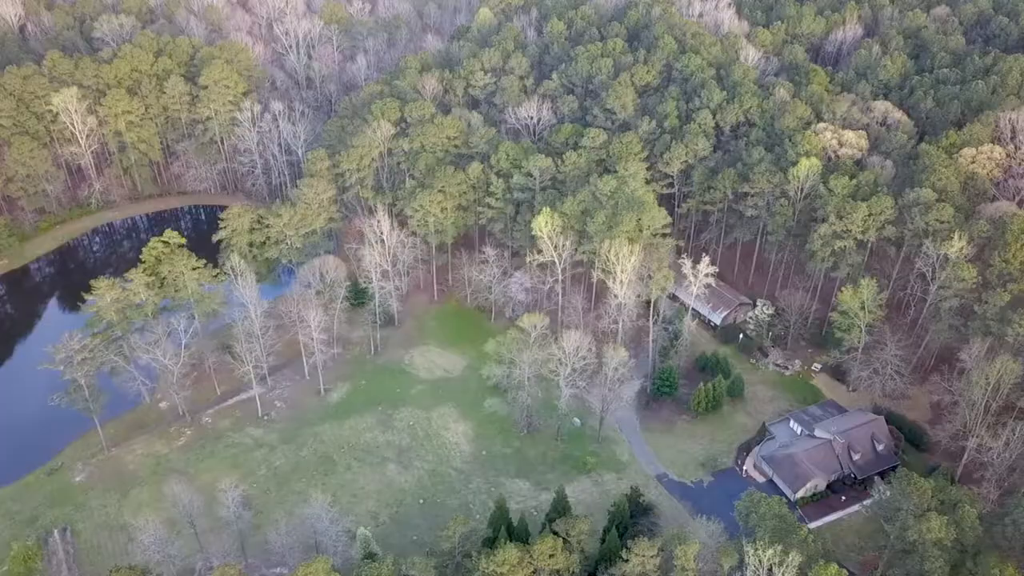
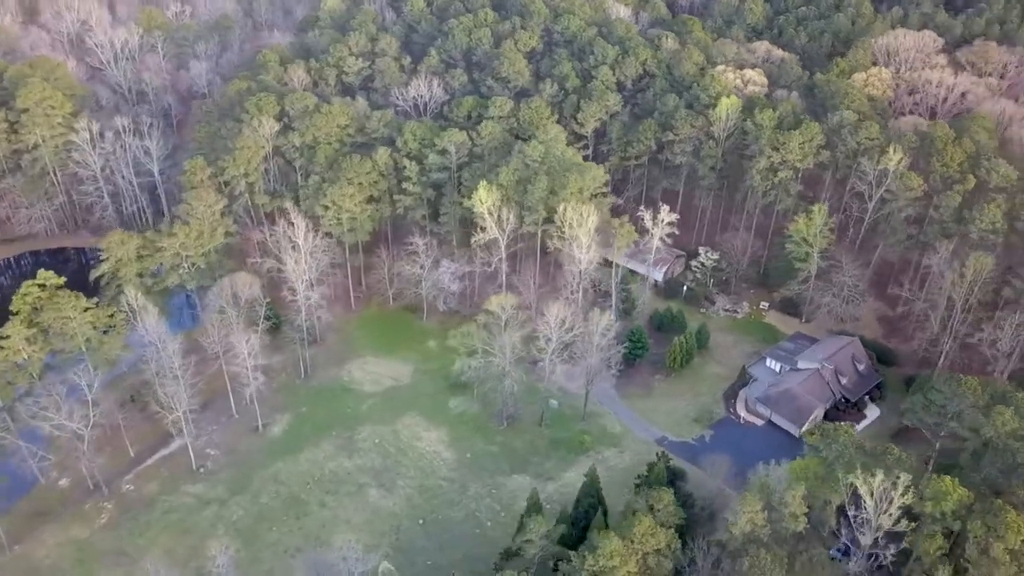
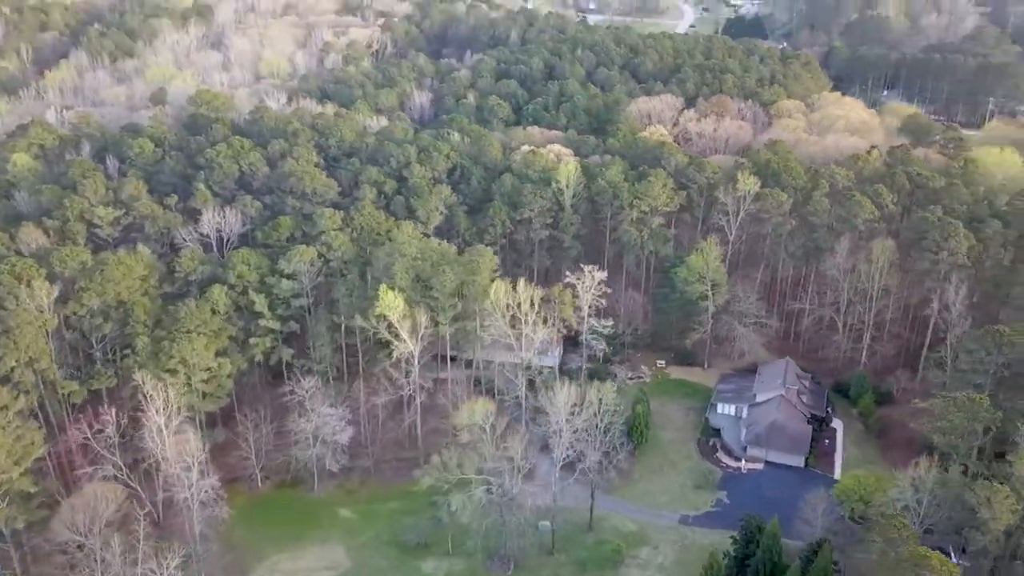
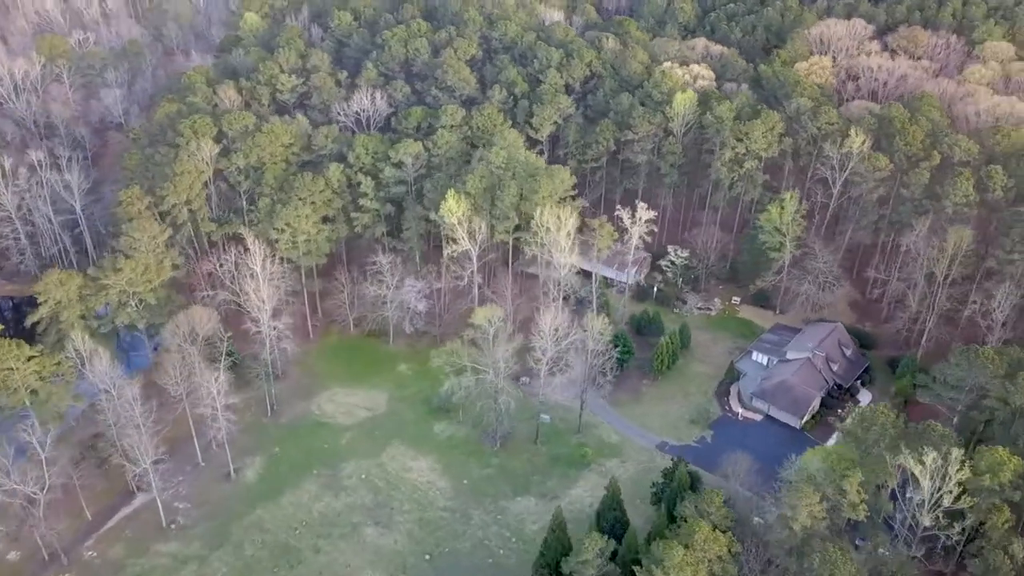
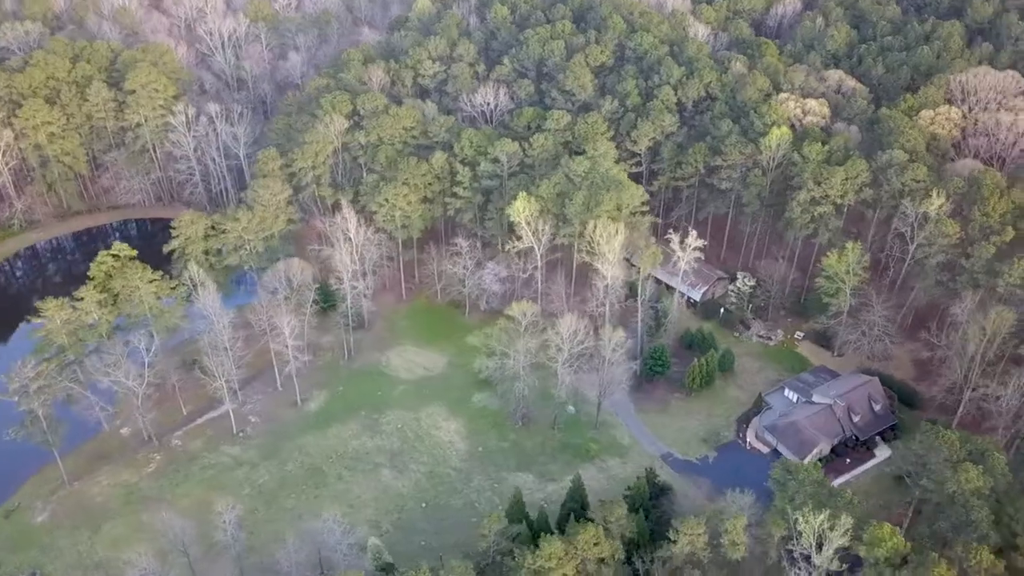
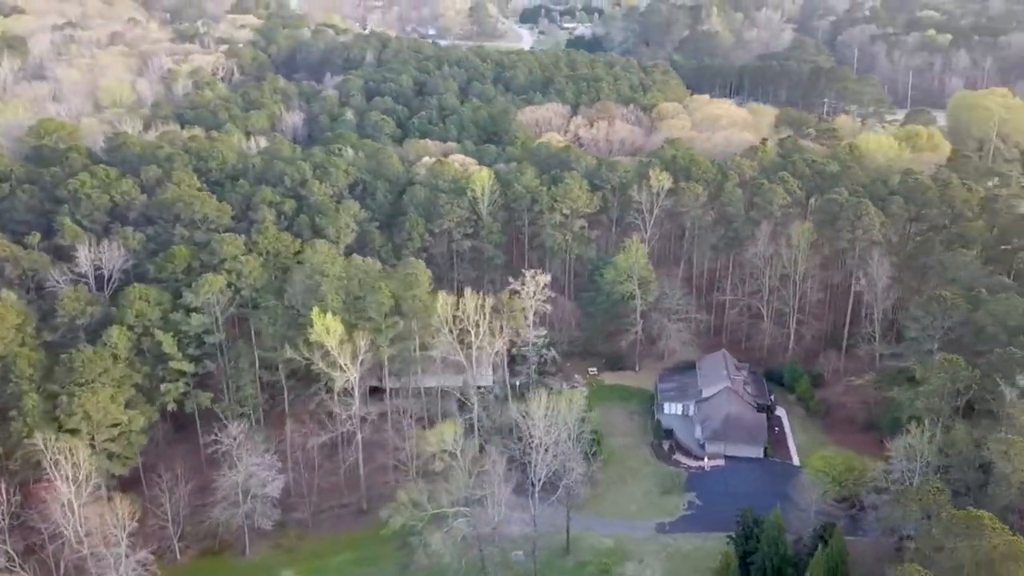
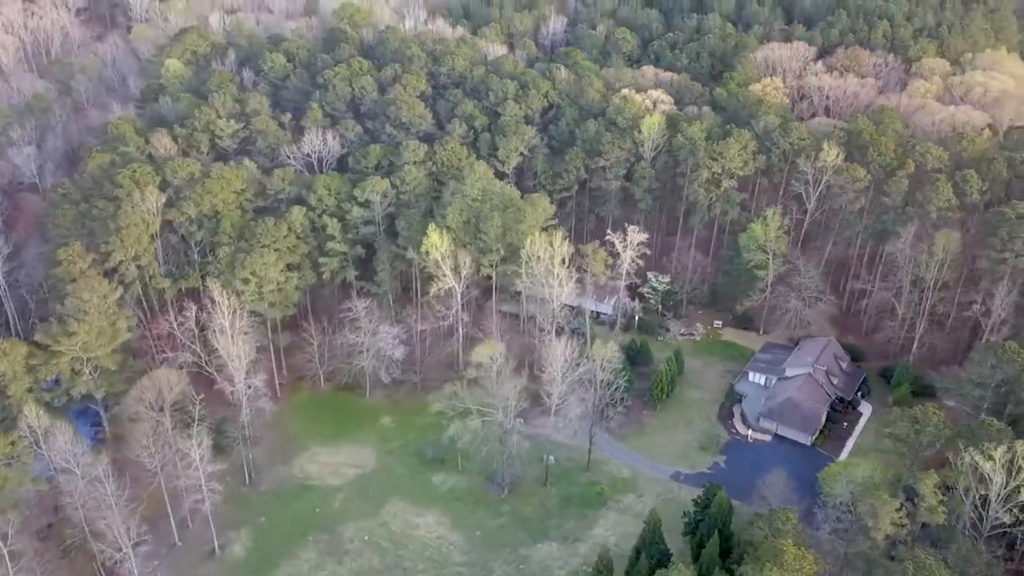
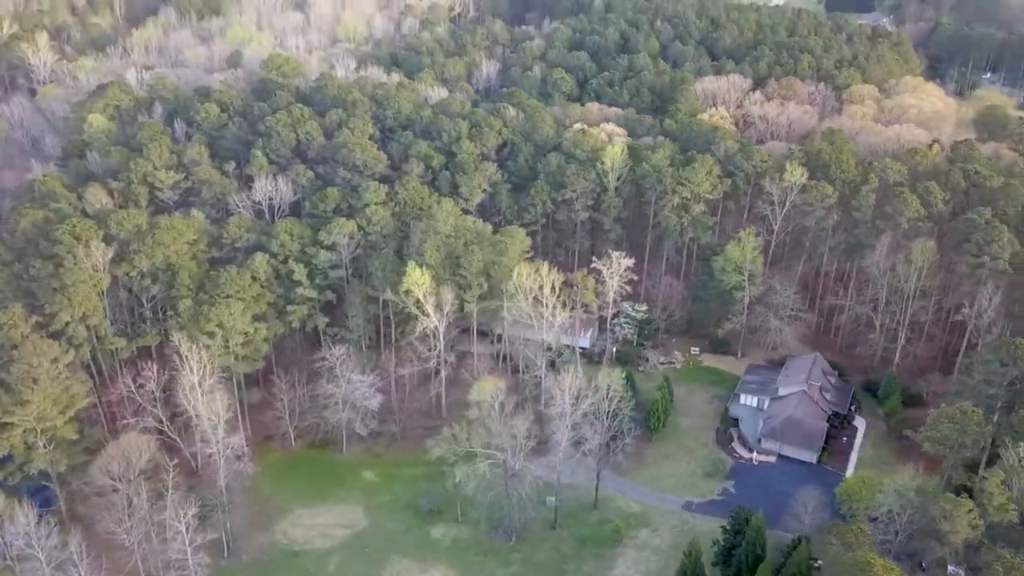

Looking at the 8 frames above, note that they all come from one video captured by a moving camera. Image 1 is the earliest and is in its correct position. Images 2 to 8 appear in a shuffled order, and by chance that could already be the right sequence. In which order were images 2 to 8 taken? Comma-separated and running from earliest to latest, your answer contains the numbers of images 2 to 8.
5, 2, 4, 7, 8, 3, 6
